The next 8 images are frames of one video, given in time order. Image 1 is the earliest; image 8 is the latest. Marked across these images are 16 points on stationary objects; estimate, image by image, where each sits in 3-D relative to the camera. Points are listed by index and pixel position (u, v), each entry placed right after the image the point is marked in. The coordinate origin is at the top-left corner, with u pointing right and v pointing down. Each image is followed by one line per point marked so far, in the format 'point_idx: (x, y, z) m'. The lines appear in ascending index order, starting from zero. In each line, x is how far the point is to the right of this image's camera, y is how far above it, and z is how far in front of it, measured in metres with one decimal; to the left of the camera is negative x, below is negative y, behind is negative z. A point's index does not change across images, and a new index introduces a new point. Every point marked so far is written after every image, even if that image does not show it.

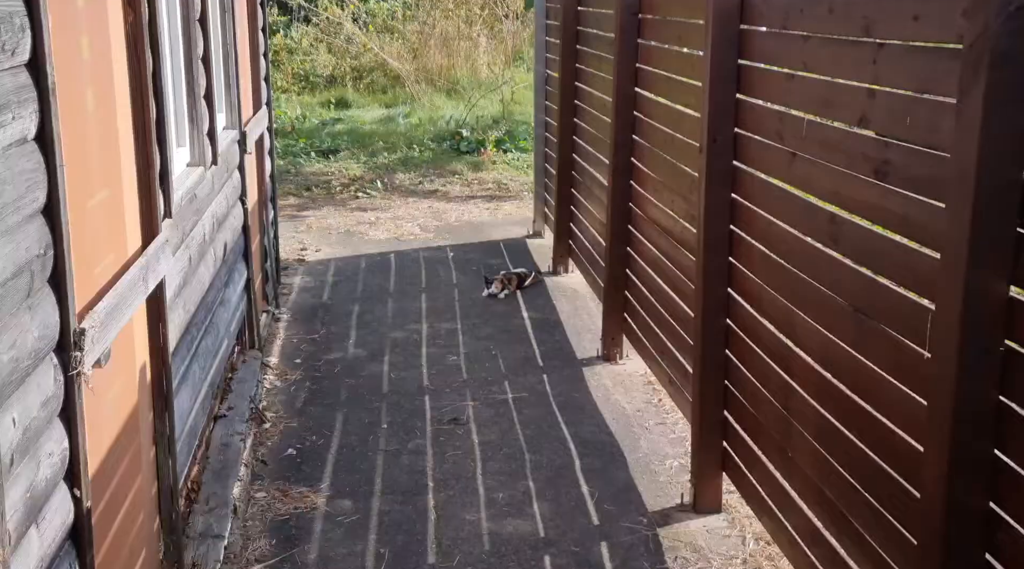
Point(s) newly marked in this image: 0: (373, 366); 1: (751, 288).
0: (-0.7, -0.4, +6.1) m
1: (+0.8, 0.0, +4.0) m
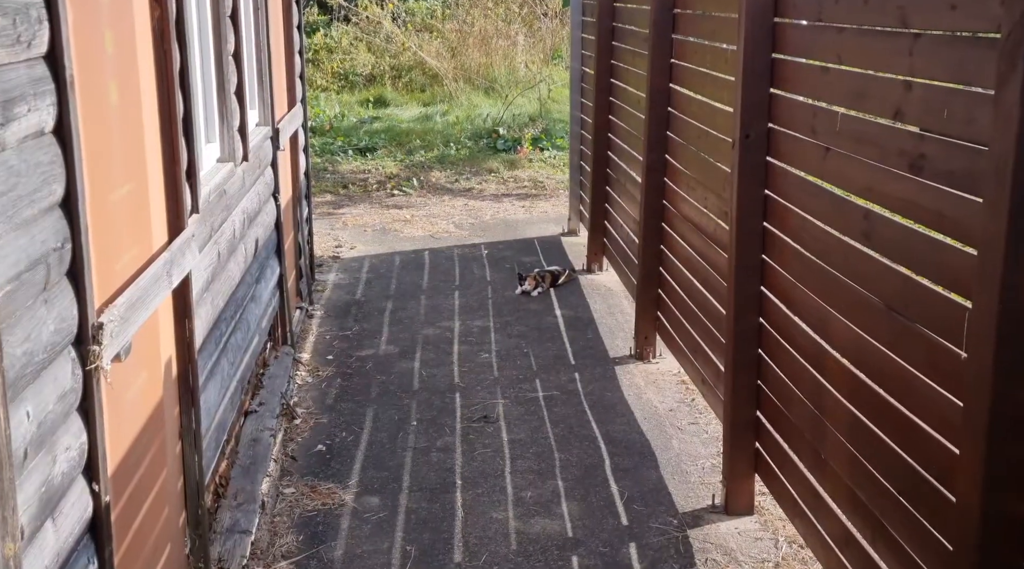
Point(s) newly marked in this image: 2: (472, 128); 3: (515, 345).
0: (-0.5, -0.4, +6.1) m
1: (+0.9, 0.0, +3.9) m
2: (-0.4, +1.6, +13.1) m
3: (0.0, -0.3, +6.4) m
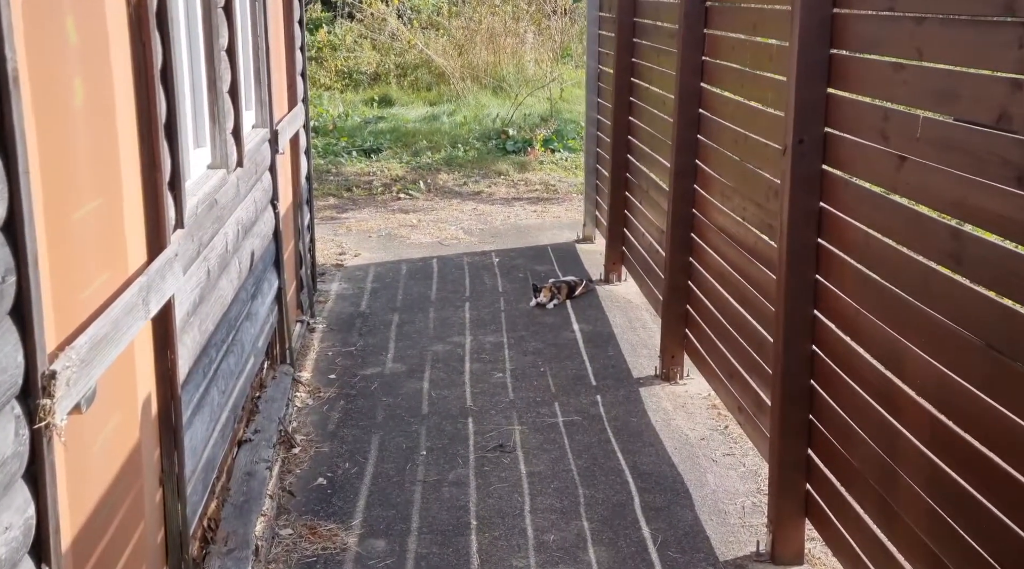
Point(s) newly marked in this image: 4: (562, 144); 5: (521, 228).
0: (-0.5, -0.4, +5.7) m
1: (+0.9, -0.1, +3.5) m
2: (-0.3, +1.6, +12.6) m
3: (+0.1, -0.4, +6.0) m
4: (+0.5, +1.3, +12.0) m
5: (+0.1, +0.4, +9.1) m
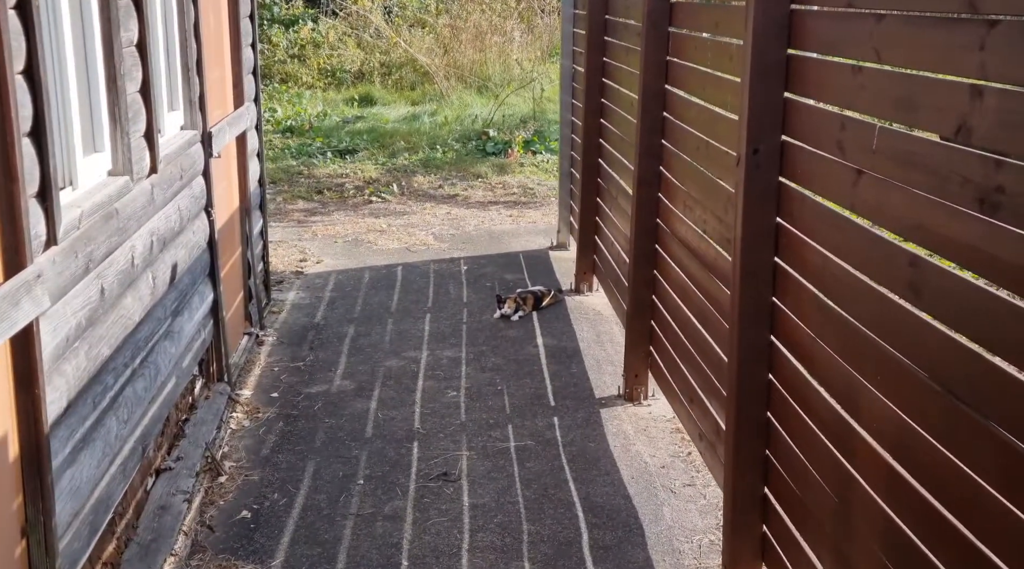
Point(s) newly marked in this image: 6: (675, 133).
0: (-0.7, -0.5, +5.3) m
1: (+0.7, -0.1, +3.1) m
2: (-0.5, +1.5, +12.3) m
3: (-0.1, -0.4, +5.6) m
4: (+0.3, +1.3, +11.7) m
5: (-0.1, +0.4, +8.7) m
6: (+0.6, +0.6, +4.7) m
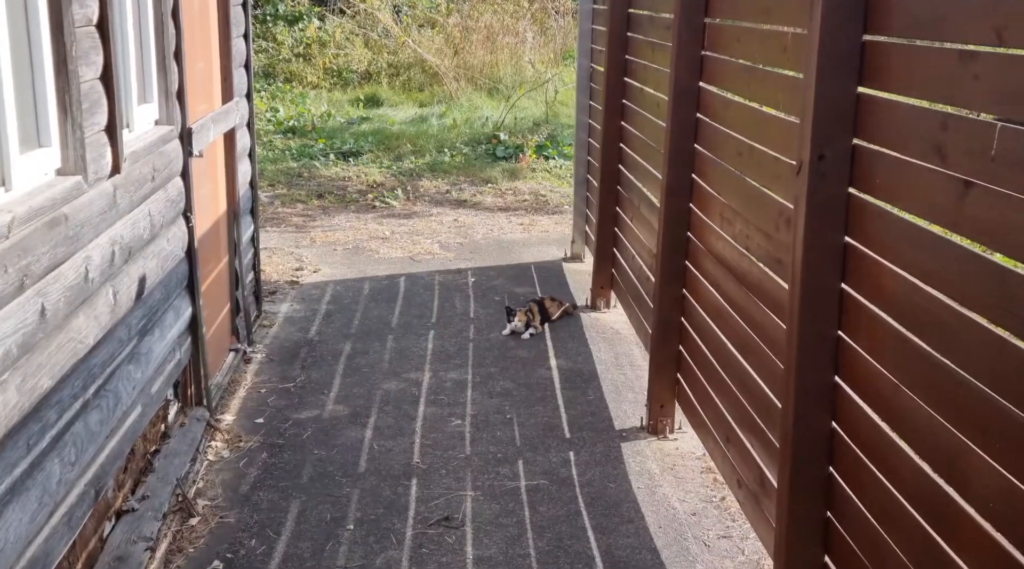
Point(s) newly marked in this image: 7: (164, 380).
0: (-0.6, -0.6, +4.8) m
1: (+0.8, -0.2, +2.6) m
2: (-0.4, +1.4, +11.8) m
3: (-0.1, -0.5, +5.1) m
4: (+0.4, +1.2, +11.1) m
5: (-0.1, +0.3, +8.2) m
6: (+0.7, +0.5, +4.2) m
7: (-1.2, -0.3, +4.2) m
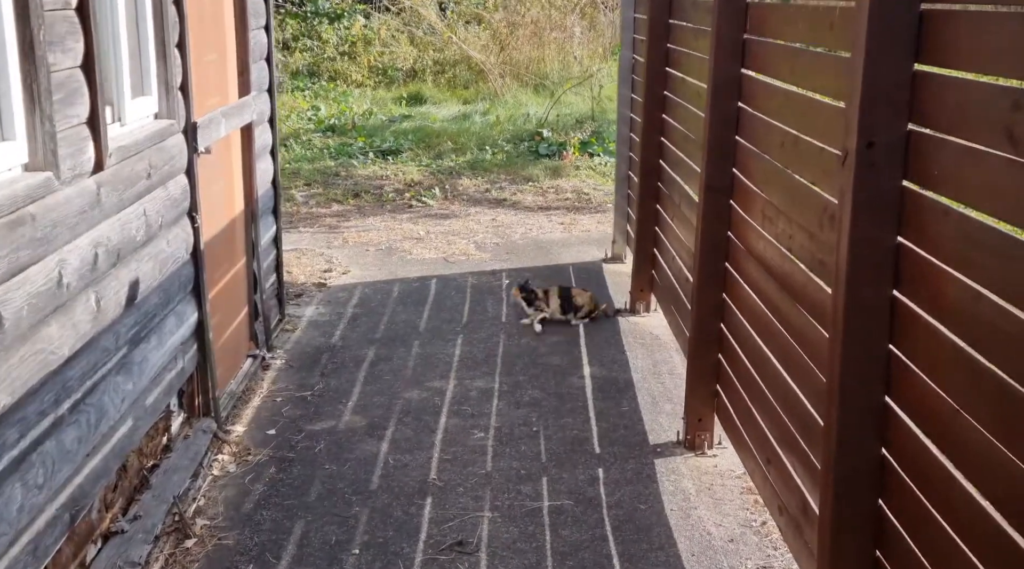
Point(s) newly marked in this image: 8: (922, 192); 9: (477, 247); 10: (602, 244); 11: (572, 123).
0: (-0.5, -0.6, +4.5) m
1: (+0.8, -0.2, +2.3) m
2: (0.0, +1.4, +11.5) m
3: (0.0, -0.5, +4.7) m
4: (+0.8, +1.2, +10.8) m
5: (+0.2, +0.3, +7.9) m
6: (+0.7, +0.5, +3.8) m
7: (-1.1, -0.3, +3.9) m
8: (+0.7, +0.2, +2.3) m
9: (-0.2, +0.2, +7.8) m
10: (+0.6, +0.3, +7.9) m
11: (+0.6, +1.5, +11.5) m
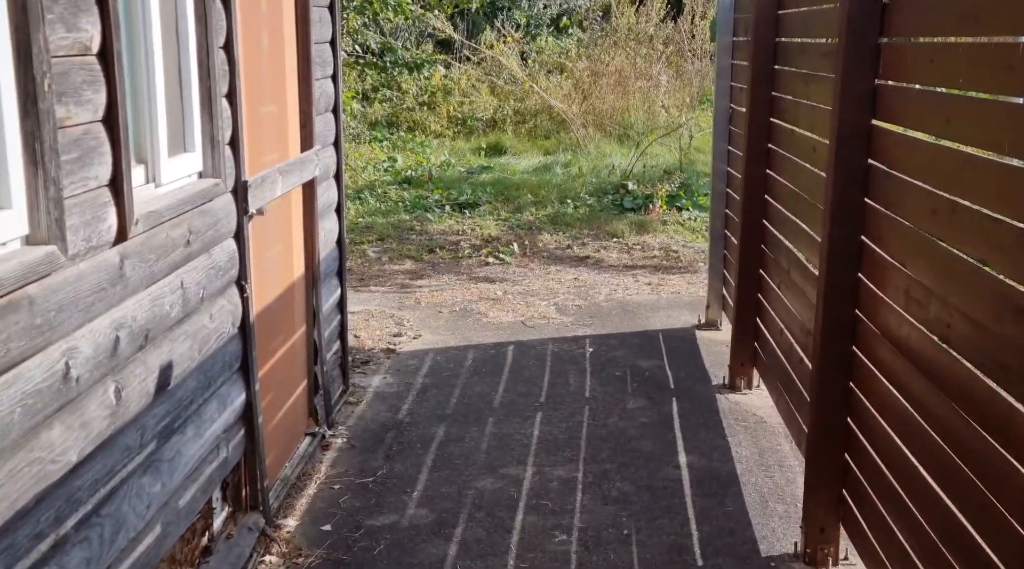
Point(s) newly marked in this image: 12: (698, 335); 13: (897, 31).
0: (-0.2, -0.8, +4.0) m
1: (+0.9, -0.4, +1.7) m
2: (+0.7, +0.9, +10.9) m
3: (+0.3, -0.8, +4.2) m
4: (+1.4, +0.7, +10.2) m
5: (+0.7, -0.1, +7.3) m
6: (+1.0, +0.2, +3.2) m
7: (-0.9, -0.6, +3.4) m
8: (+0.9, 0.0, +1.7) m
9: (+0.3, -0.1, +7.2) m
10: (+1.0, -0.1, +7.3) m
11: (+1.3, +1.0, +11.0) m
12: (+1.0, -0.3, +6.6) m
13: (+1.0, +0.7, +3.2) m
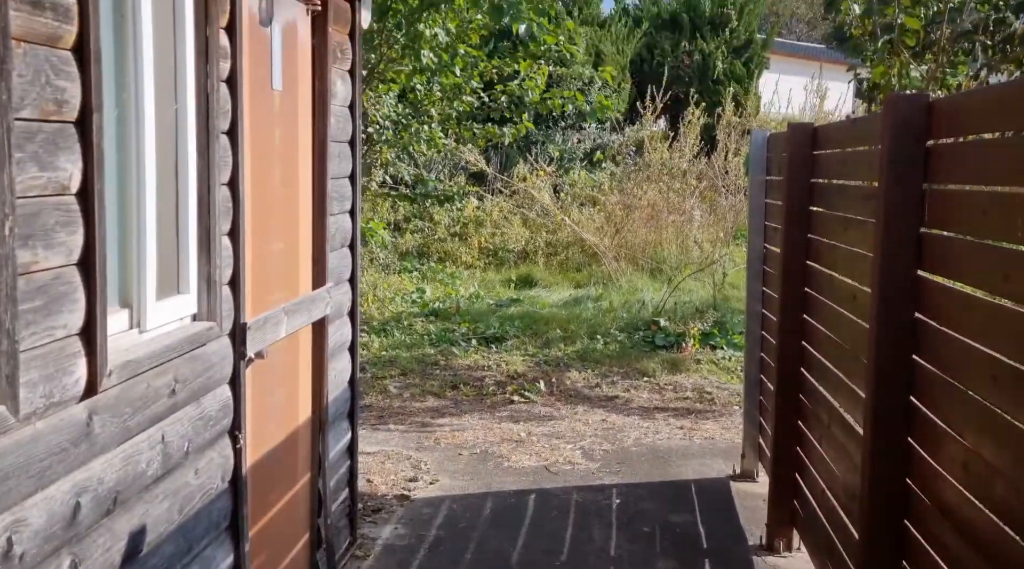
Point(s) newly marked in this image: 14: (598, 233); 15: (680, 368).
0: (-0.2, -1.3, +3.6) m
1: (+0.9, -0.6, +1.3) m
2: (+1.0, -0.3, +10.7) m
3: (+0.4, -1.2, +3.8) m
4: (+1.7, -0.4, +9.9) m
5: (+0.8, -0.9, +7.0) m
6: (+1.0, -0.2, +2.9) m
7: (-0.8, -0.9, +3.1) m
8: (+0.9, -0.2, +1.4) m
9: (+0.4, -0.9, +6.9) m
10: (+1.2, -0.9, +6.9) m
11: (+1.5, -0.2, +10.7) m
12: (+1.1, -1.0, +6.2) m
13: (+1.0, +0.3, +2.9) m
14: (+0.8, +0.5, +12.5) m
15: (+1.2, -0.6, +9.2) m
